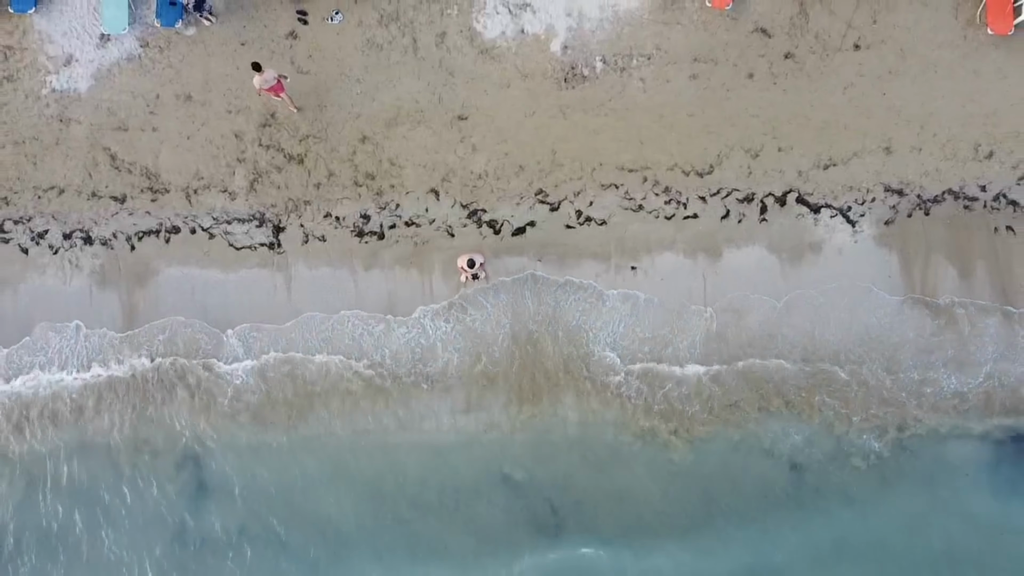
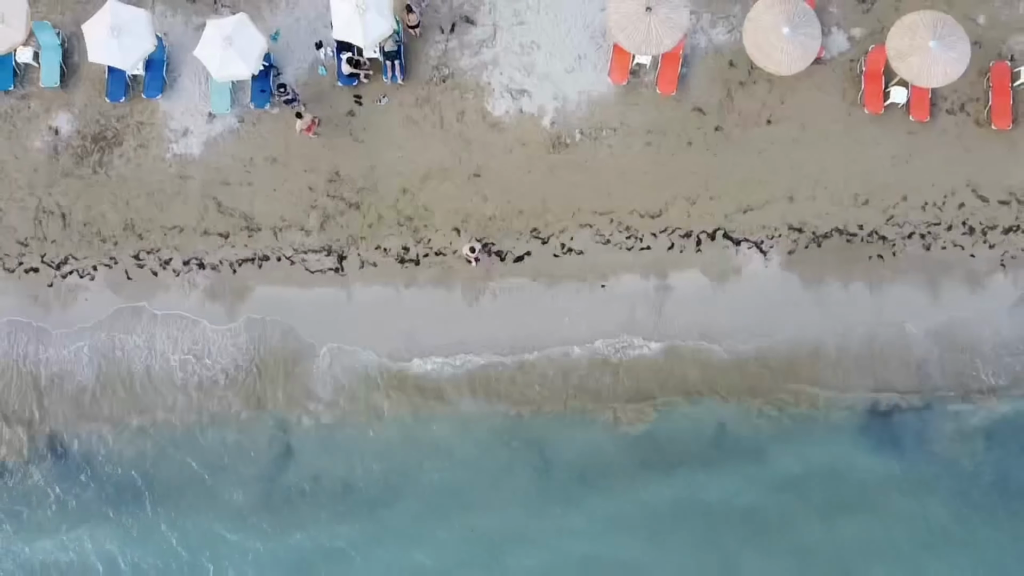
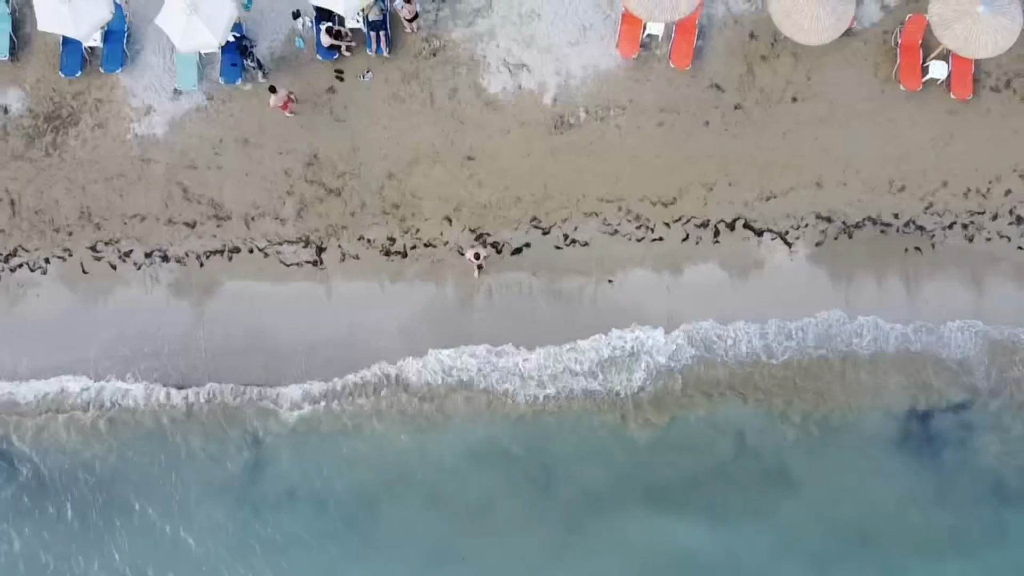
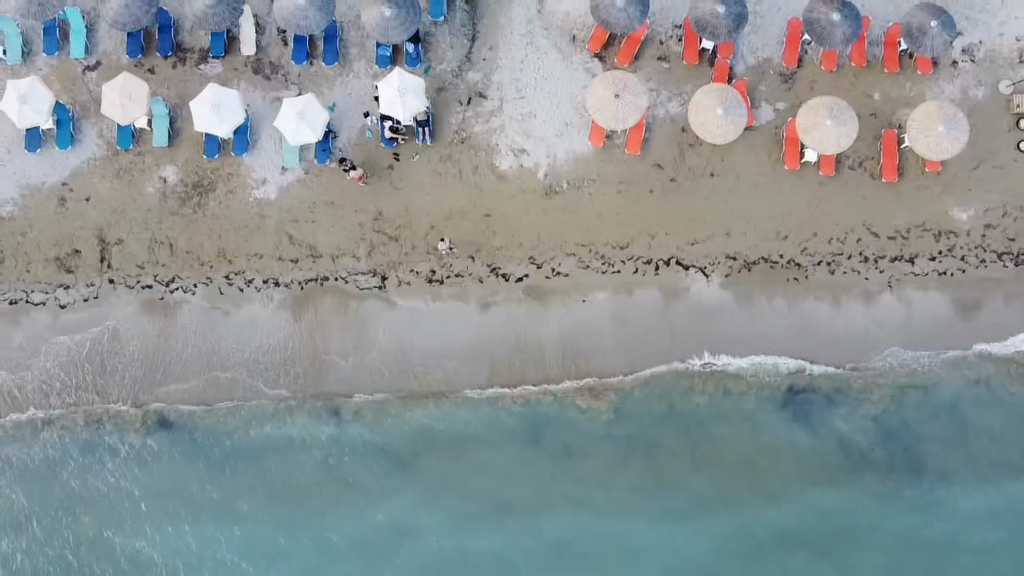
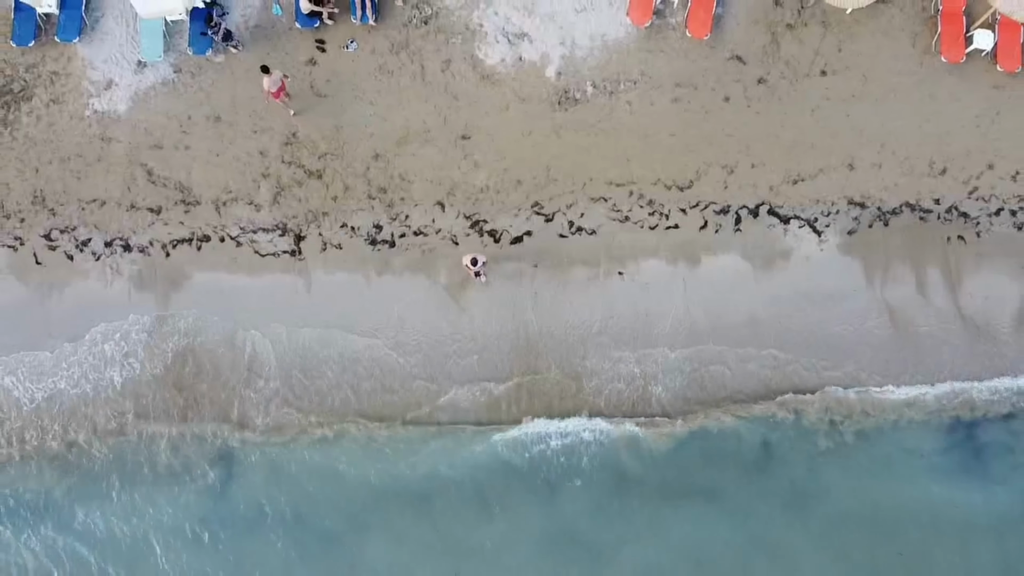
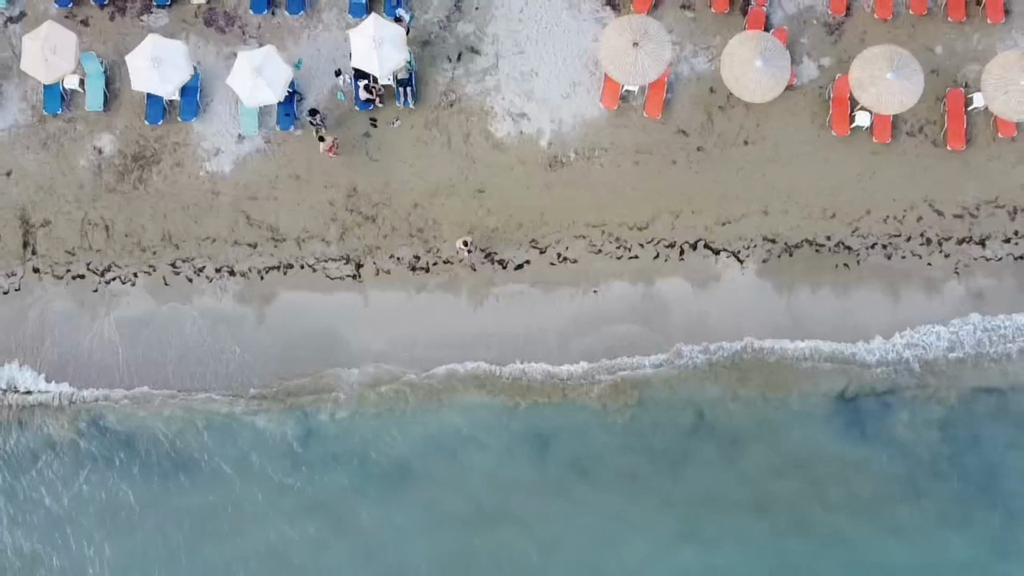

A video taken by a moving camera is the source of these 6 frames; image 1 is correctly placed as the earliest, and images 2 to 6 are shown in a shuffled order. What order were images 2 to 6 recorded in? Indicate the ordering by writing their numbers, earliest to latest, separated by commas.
5, 3, 2, 6, 4
